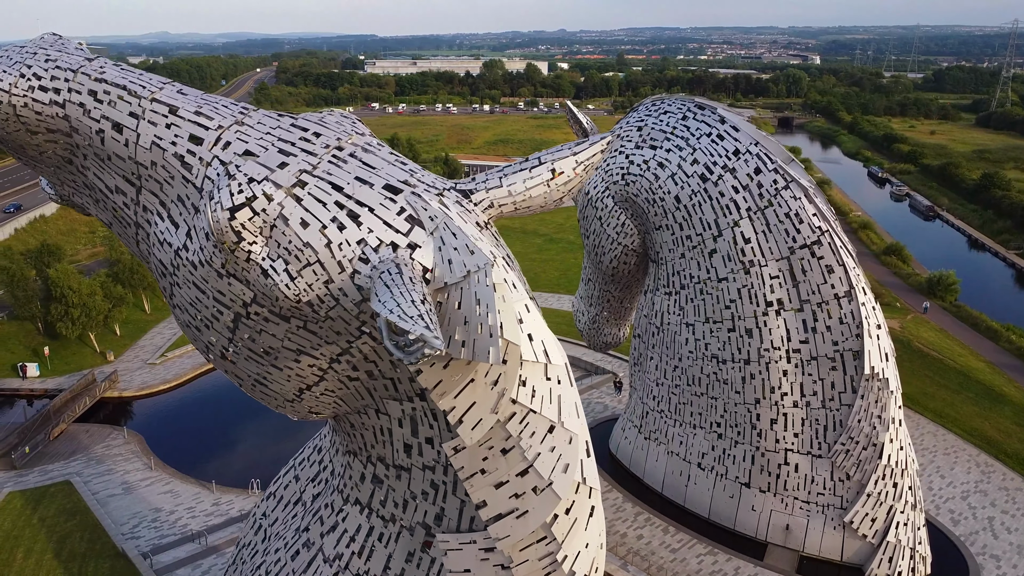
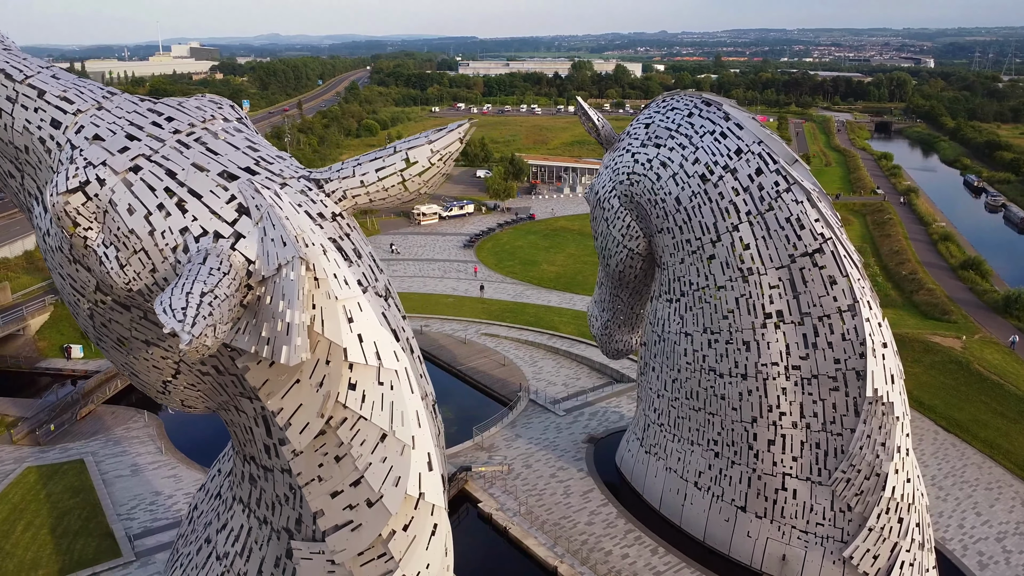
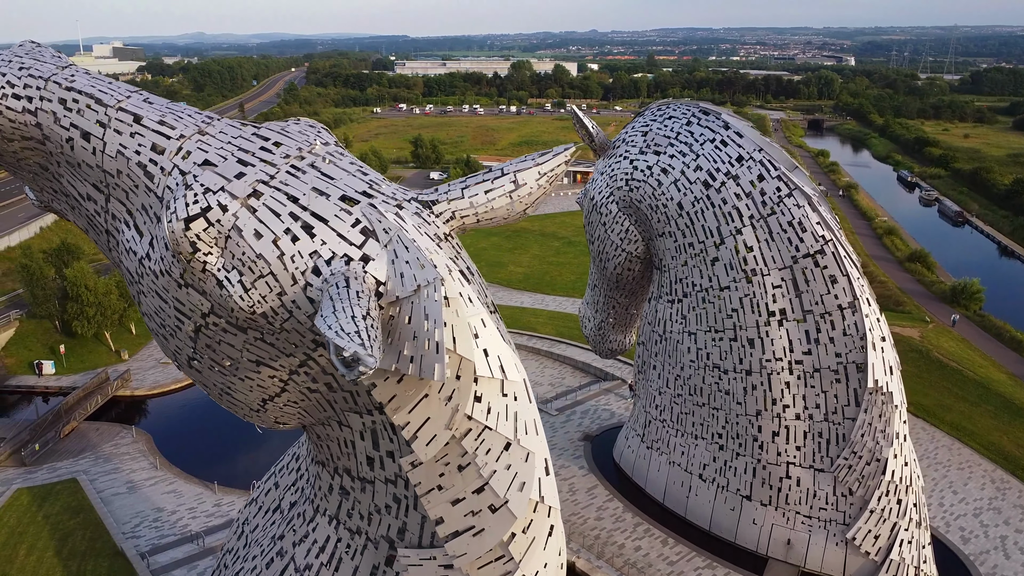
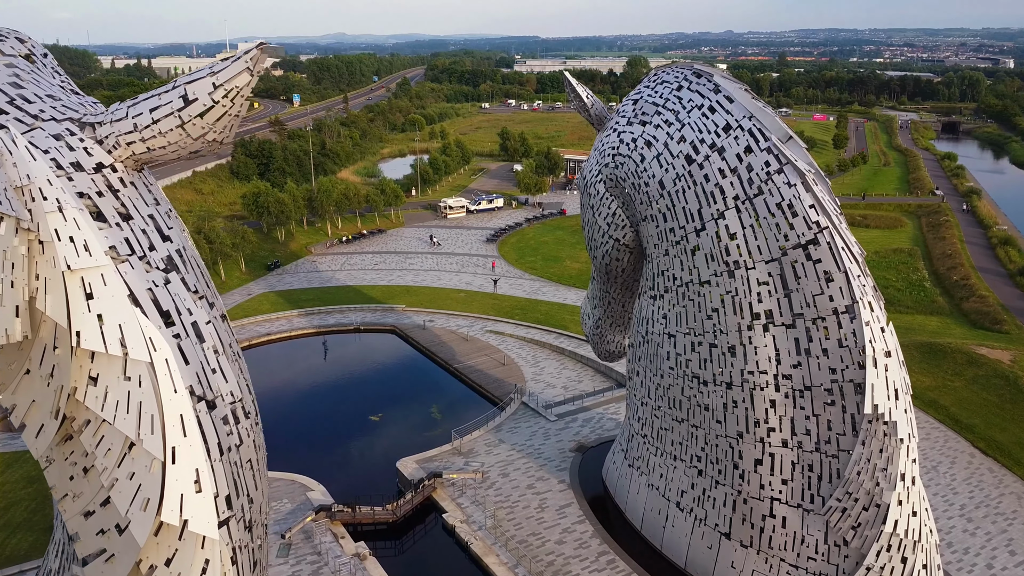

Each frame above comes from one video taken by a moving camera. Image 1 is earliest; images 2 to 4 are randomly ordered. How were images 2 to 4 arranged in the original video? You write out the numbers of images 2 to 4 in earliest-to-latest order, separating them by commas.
3, 2, 4
